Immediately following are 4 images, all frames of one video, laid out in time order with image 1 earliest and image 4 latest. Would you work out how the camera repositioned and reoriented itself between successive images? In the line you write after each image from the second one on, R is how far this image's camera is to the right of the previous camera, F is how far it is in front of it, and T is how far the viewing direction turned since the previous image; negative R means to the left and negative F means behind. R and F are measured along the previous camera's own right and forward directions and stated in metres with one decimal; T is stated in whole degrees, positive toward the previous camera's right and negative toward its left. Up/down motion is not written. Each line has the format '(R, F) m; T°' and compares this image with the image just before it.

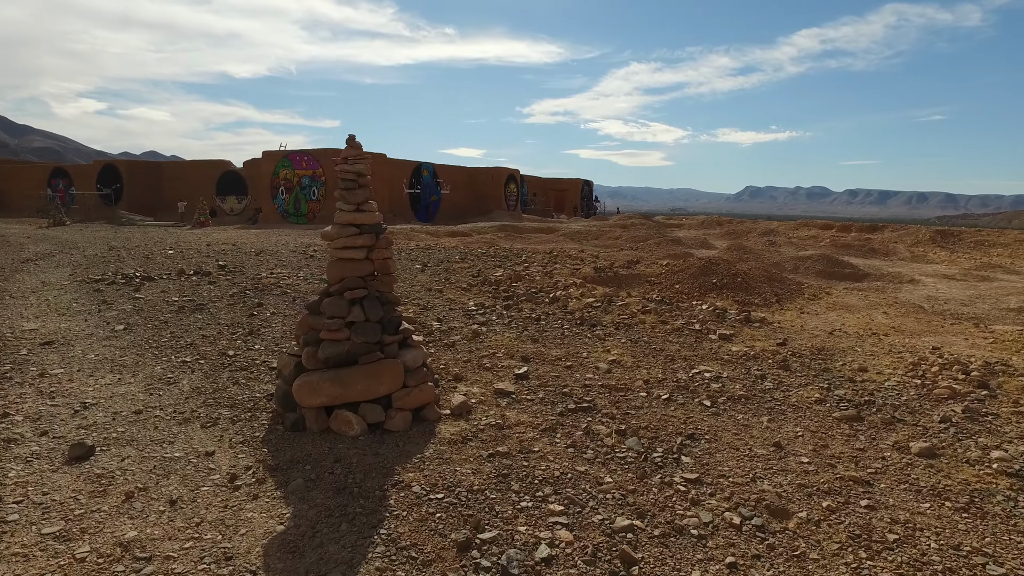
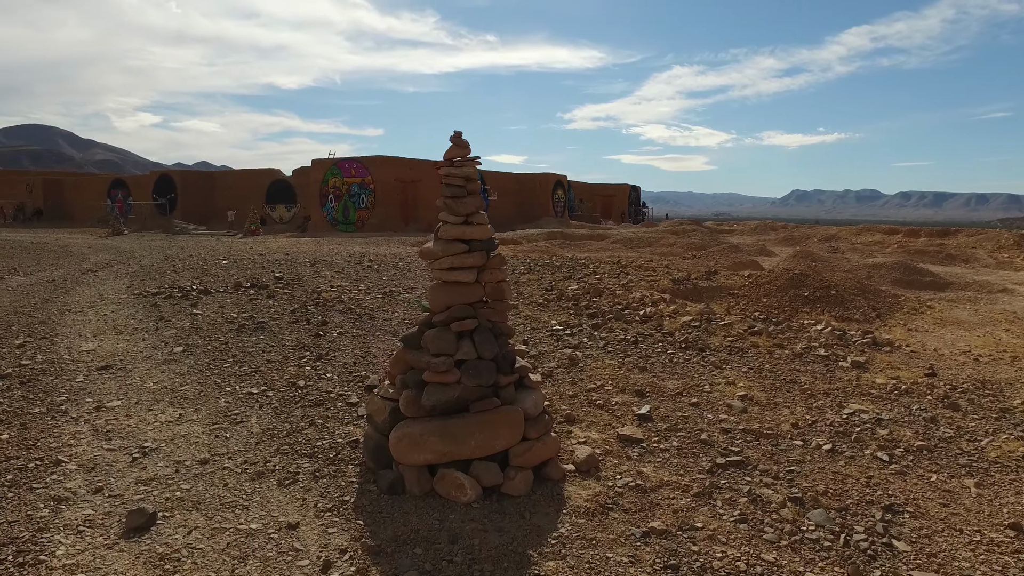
(-0.5, +0.7) m; -4°
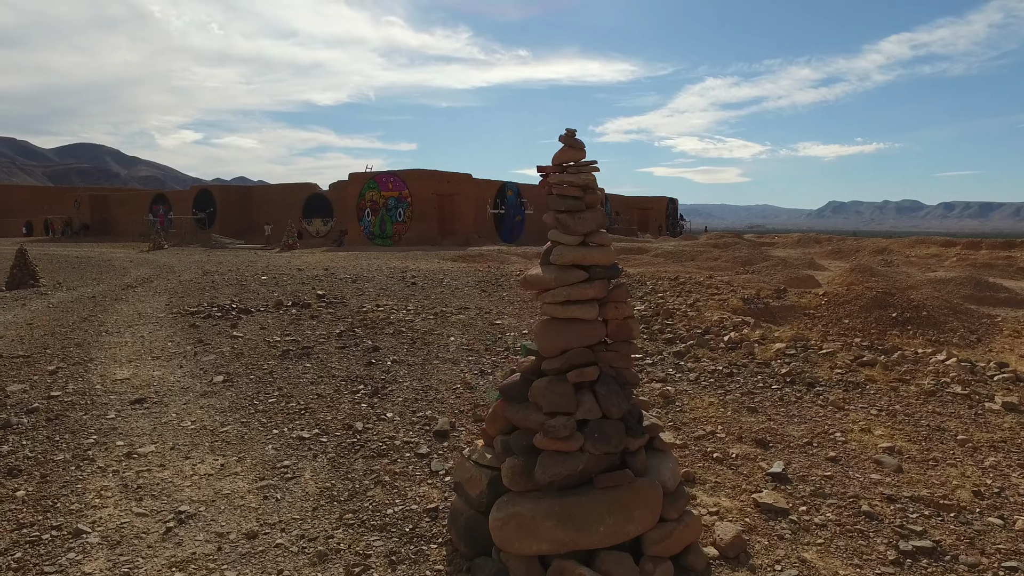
(-0.4, +0.7) m; -3°
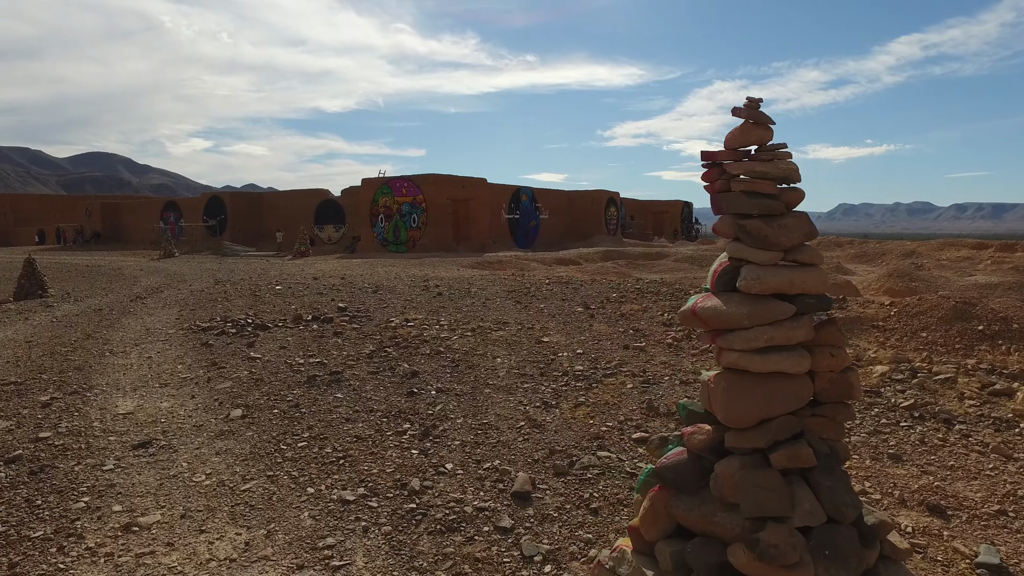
(-0.4, +0.8) m; -1°
